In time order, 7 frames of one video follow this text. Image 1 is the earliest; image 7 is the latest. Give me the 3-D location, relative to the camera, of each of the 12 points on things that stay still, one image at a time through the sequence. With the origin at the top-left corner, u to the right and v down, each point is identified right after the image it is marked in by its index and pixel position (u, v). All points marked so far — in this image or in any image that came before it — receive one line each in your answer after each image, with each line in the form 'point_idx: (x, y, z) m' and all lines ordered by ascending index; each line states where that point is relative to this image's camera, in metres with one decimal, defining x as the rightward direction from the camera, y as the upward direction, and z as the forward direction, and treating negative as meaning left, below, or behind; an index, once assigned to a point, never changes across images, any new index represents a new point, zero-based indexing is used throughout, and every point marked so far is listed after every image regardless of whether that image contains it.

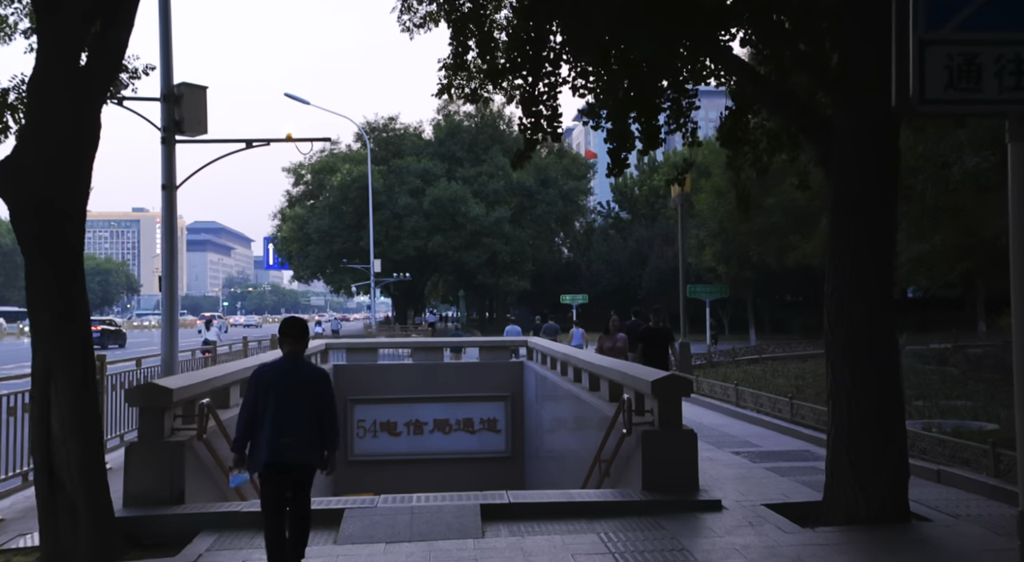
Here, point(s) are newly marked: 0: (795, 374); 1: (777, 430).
0: (+4.9, -1.6, +17.7) m
1: (+2.9, -1.7, +11.2) m
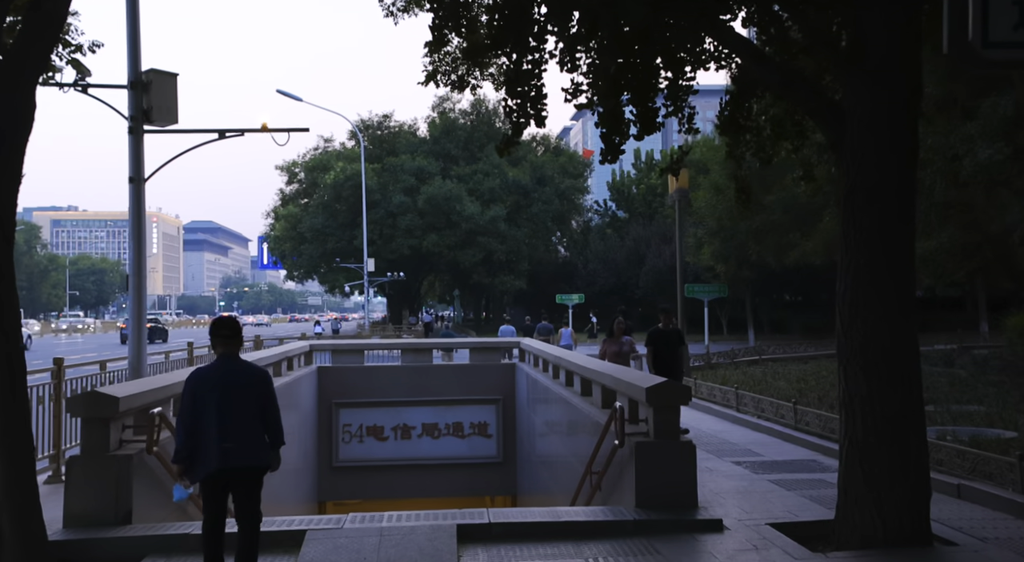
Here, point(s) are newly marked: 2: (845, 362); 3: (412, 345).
0: (+4.8, -1.6, +17.1) m
1: (+2.8, -1.6, +10.6) m
2: (+2.0, -0.5, +6.1) m
3: (-1.7, -1.1, +17.1) m
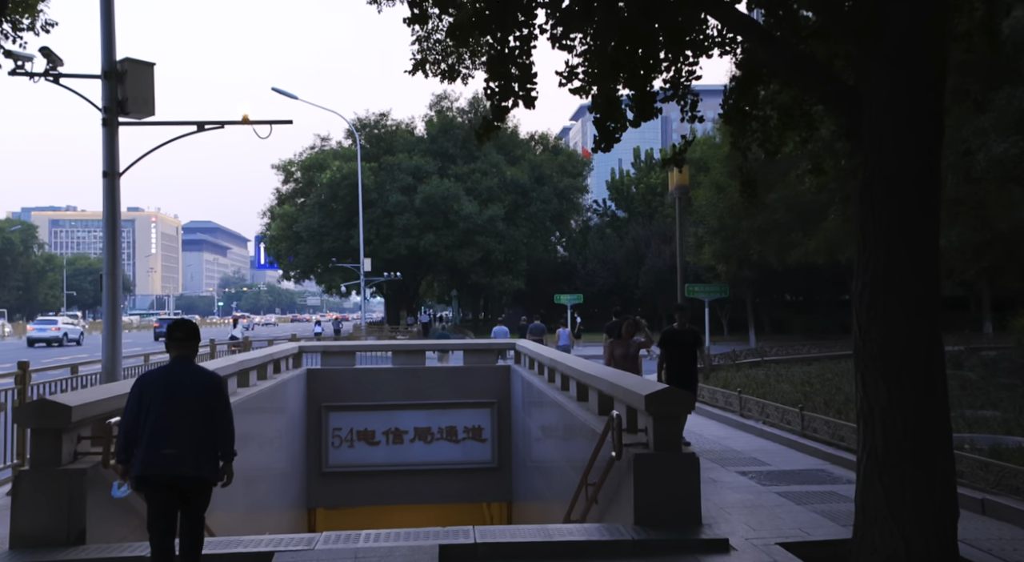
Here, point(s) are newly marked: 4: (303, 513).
0: (+4.7, -1.6, +16.6) m
1: (+2.7, -1.6, +10.1) m
2: (+1.9, -0.5, +5.6) m
3: (-1.8, -1.0, +16.6) m
4: (-3.2, -3.5, +15.6) m
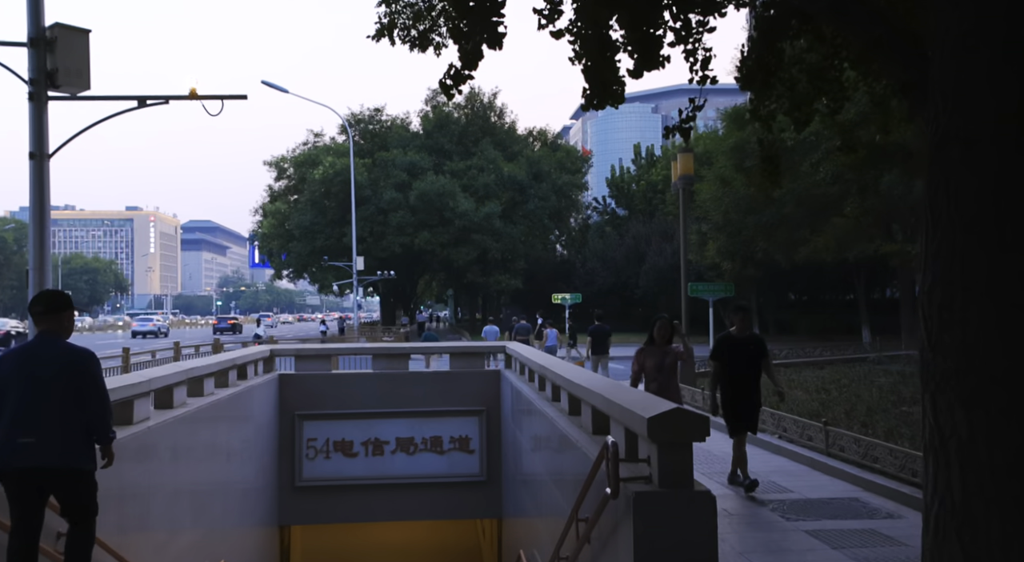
0: (+4.5, -1.6, +15.3) m
1: (+2.5, -1.6, +8.8) m
2: (+1.7, -0.4, +4.3) m
3: (-1.9, -1.0, +15.3) m
4: (-3.3, -3.5, +14.3) m
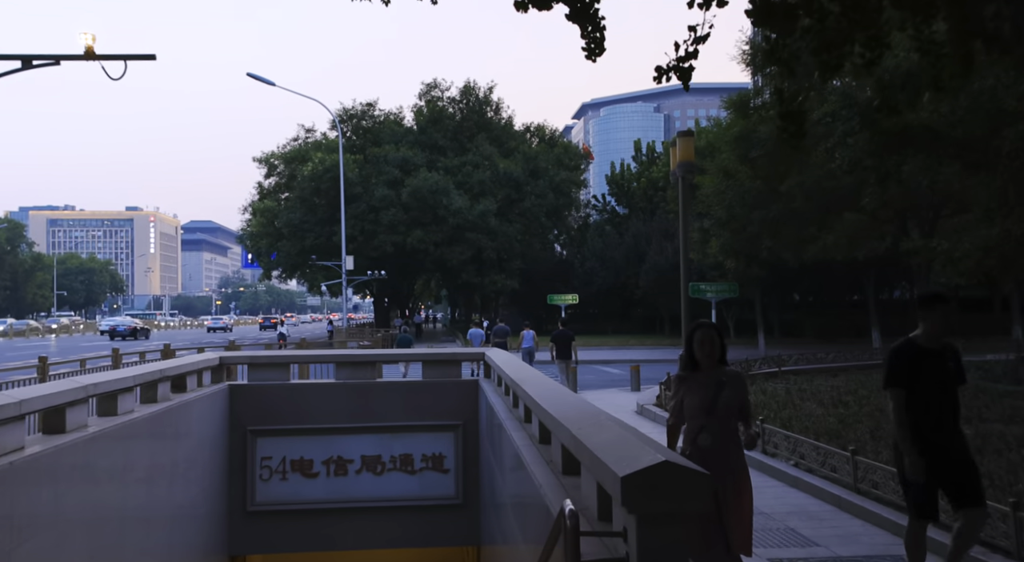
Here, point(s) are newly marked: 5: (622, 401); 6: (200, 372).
0: (+4.3, -1.6, +13.7) m
1: (+2.3, -1.6, +7.2) m
2: (+1.4, -0.4, +2.7) m
3: (-2.2, -1.0, +13.8) m
4: (-3.6, -3.5, +12.7) m
5: (+1.8, -2.0, +17.1) m
6: (-3.8, -1.1, +12.5) m
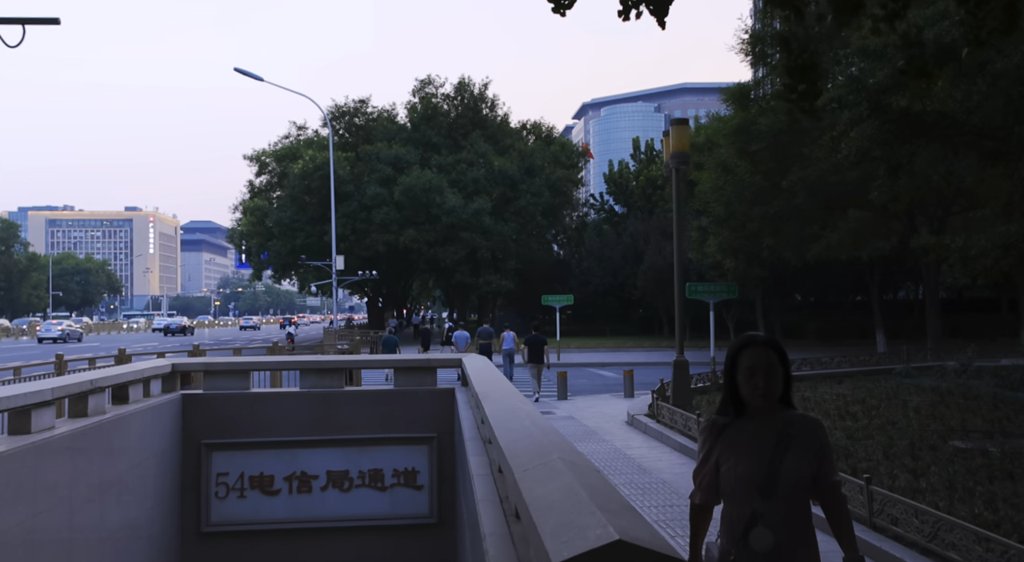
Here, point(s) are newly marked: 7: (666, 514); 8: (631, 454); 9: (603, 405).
0: (+4.0, -1.6, +12.6) m
1: (+2.0, -1.6, +6.2) m
2: (+1.2, -0.4, +1.6) m
3: (-2.5, -1.0, +12.7) m
4: (-3.9, -3.5, +11.7) m
5: (+1.6, -2.0, +16.0) m
6: (-4.1, -1.1, +11.5) m
7: (+1.2, -1.8, +8.0) m
8: (+1.3, -1.8, +10.9) m
9: (+1.6, -2.1, +17.4) m
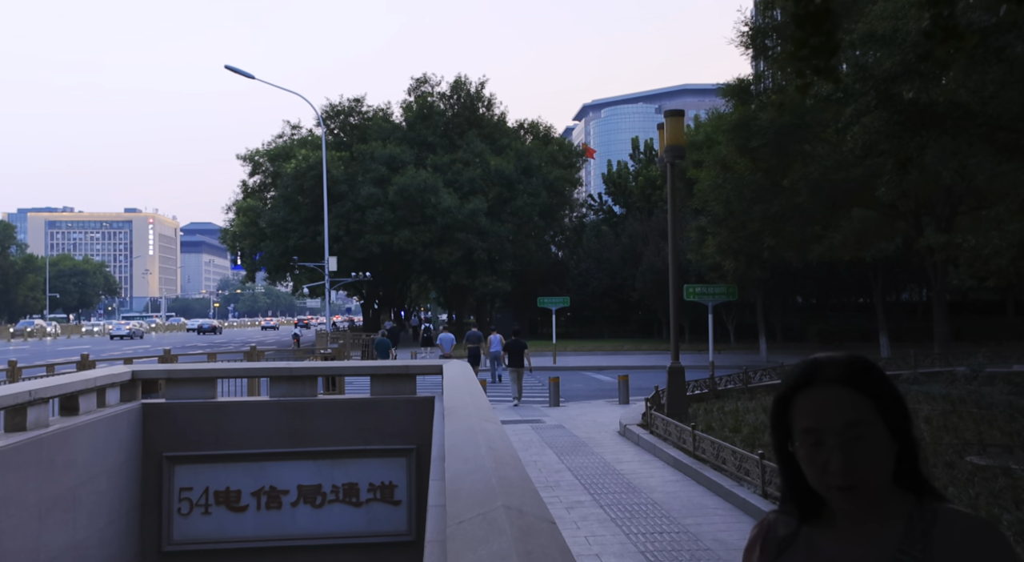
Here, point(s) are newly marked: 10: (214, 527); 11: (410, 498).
0: (+3.8, -1.6, +11.9) m
1: (+1.8, -1.6, +5.4) m
2: (+1.0, -0.4, +0.9) m
3: (-2.6, -1.0, +11.9) m
4: (-4.1, -3.5, +10.9) m
5: (+1.4, -2.0, +15.3) m
6: (-4.3, -1.1, +10.7) m
7: (+1.0, -1.9, +7.3) m
8: (+1.1, -1.9, +10.2) m
9: (+1.4, -2.1, +16.6) m
10: (-3.3, -2.7, +11.3) m
11: (-1.2, -2.5, +11.6) m
